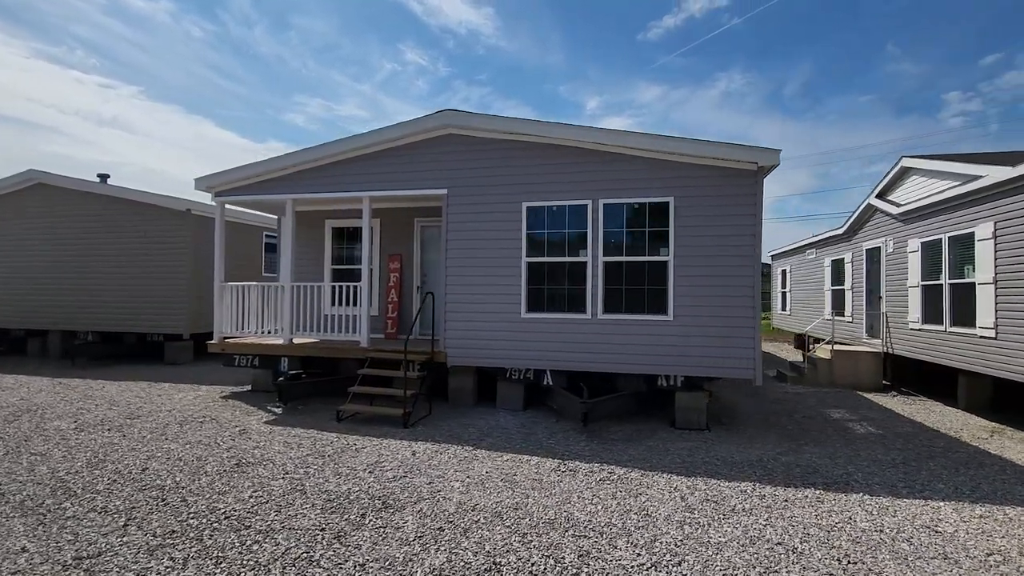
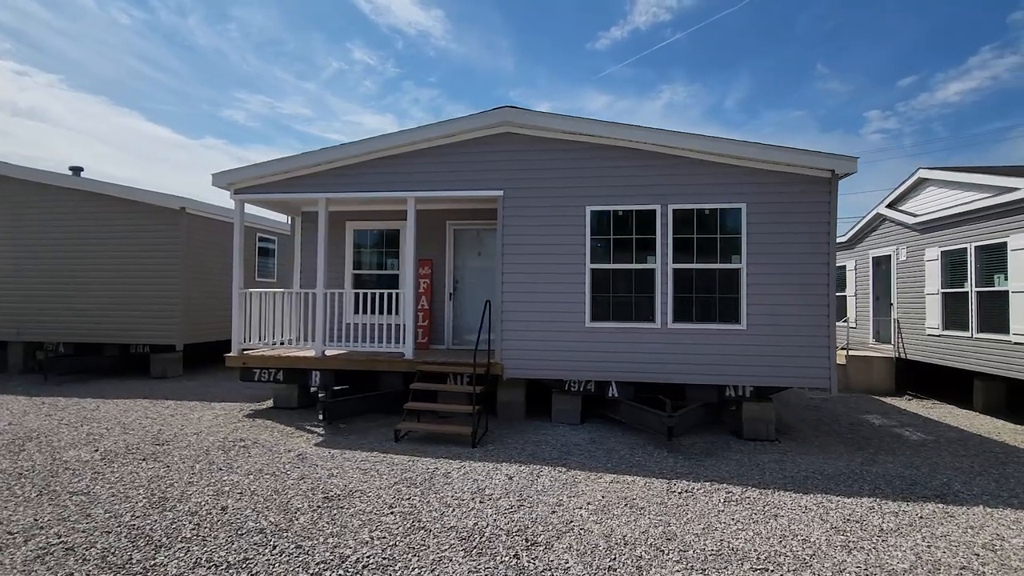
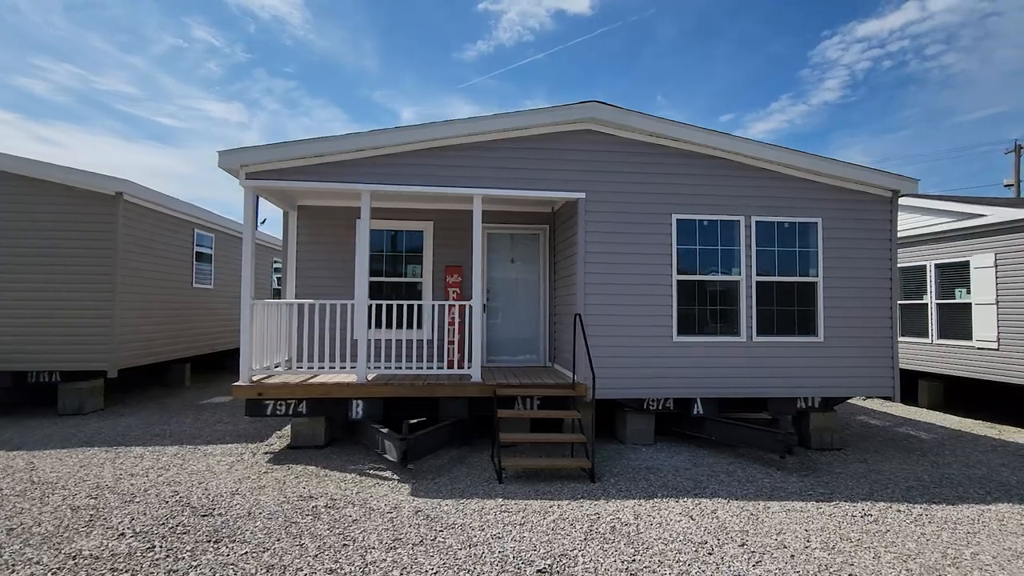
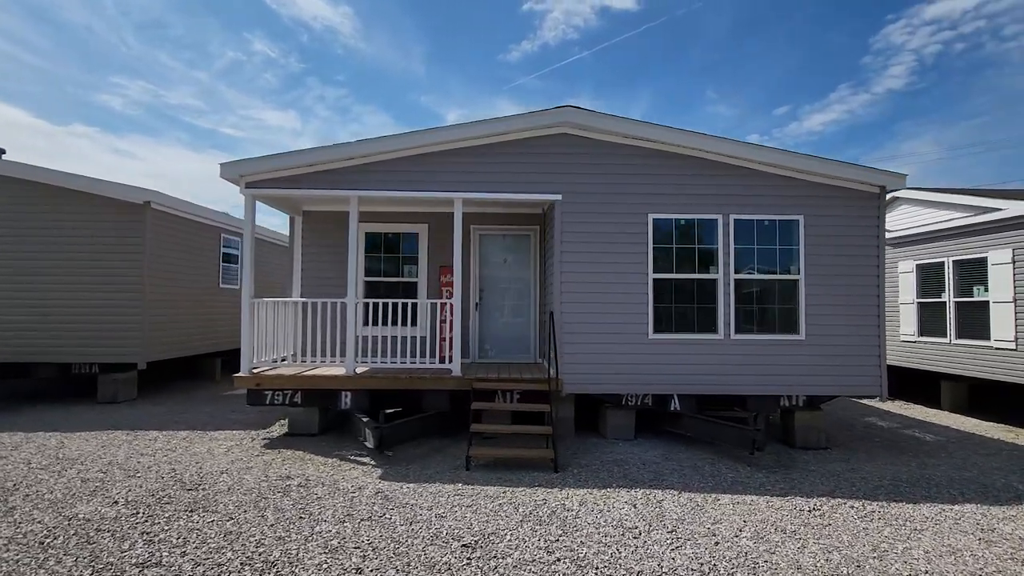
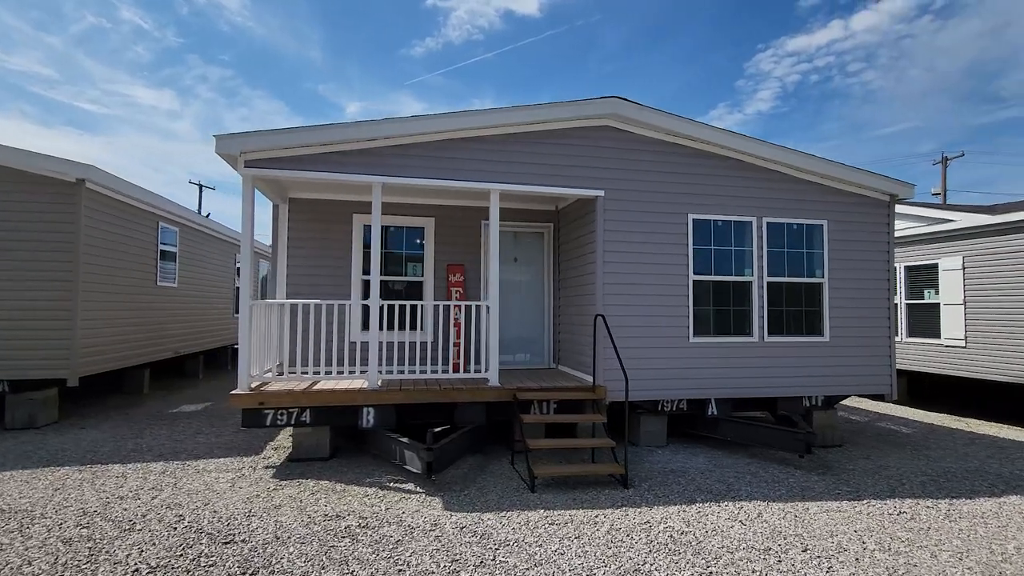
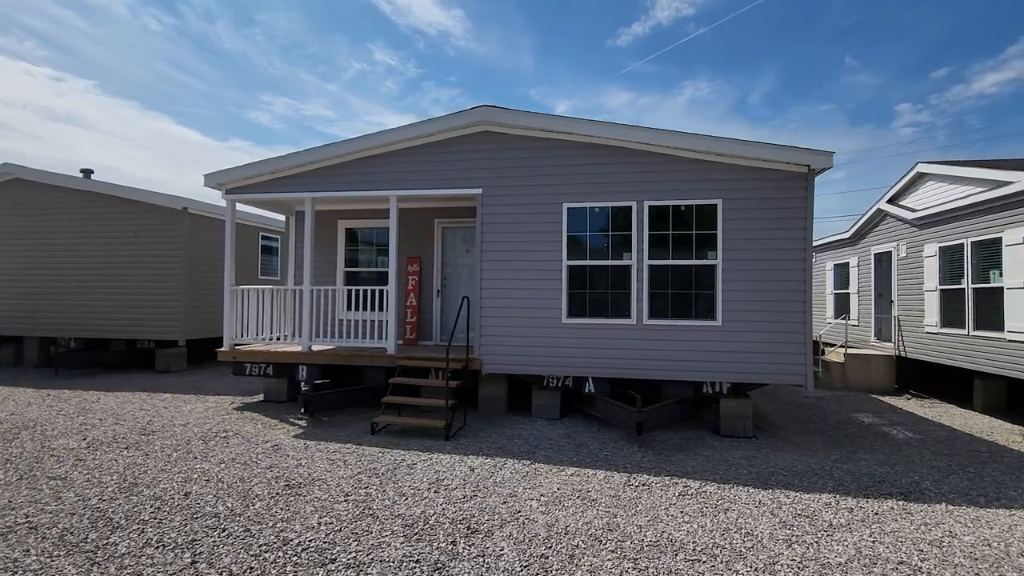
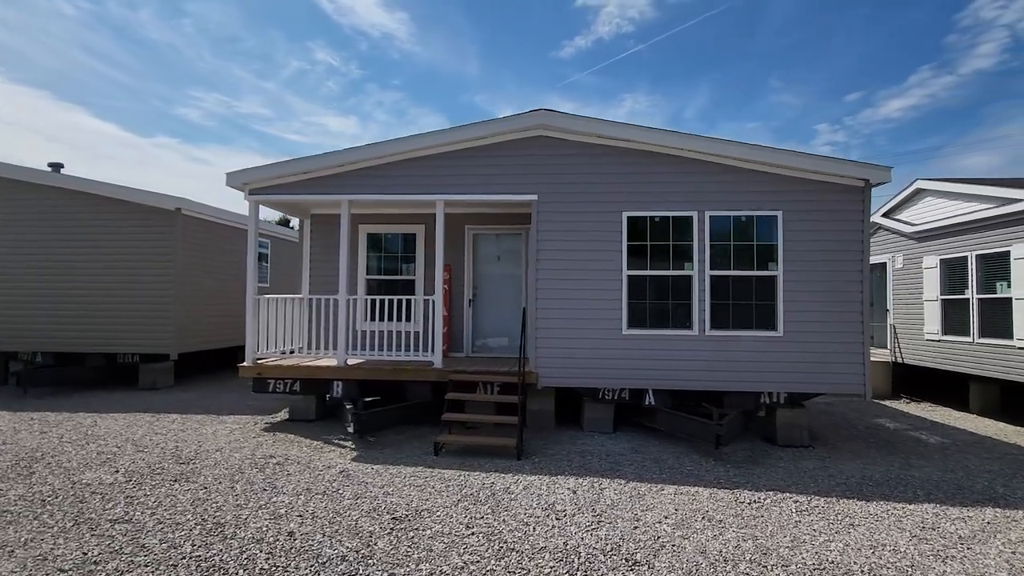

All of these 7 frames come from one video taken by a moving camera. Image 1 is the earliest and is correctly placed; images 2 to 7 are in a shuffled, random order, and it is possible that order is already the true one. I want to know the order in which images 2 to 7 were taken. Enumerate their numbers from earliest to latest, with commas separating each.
6, 2, 7, 4, 3, 5
